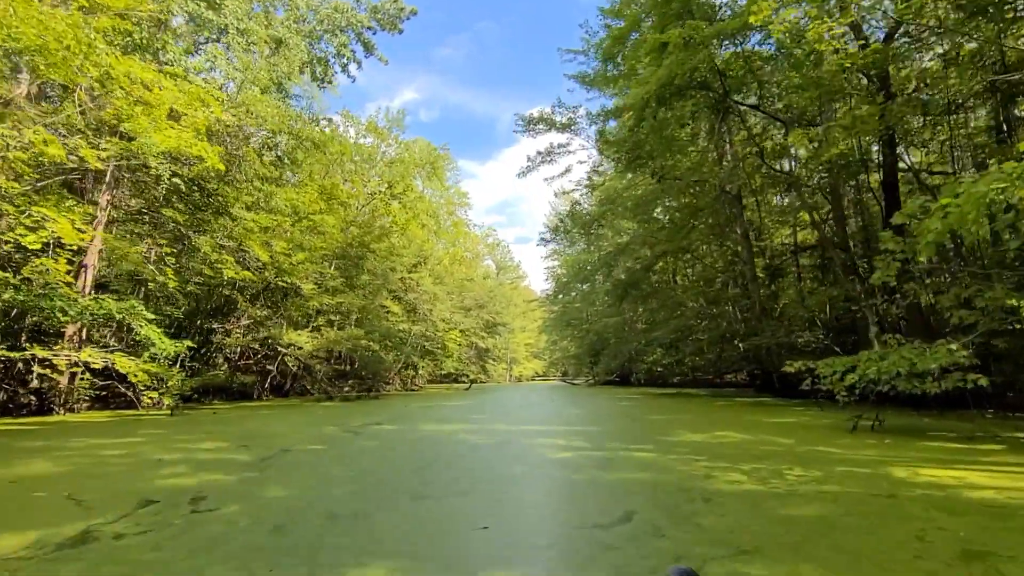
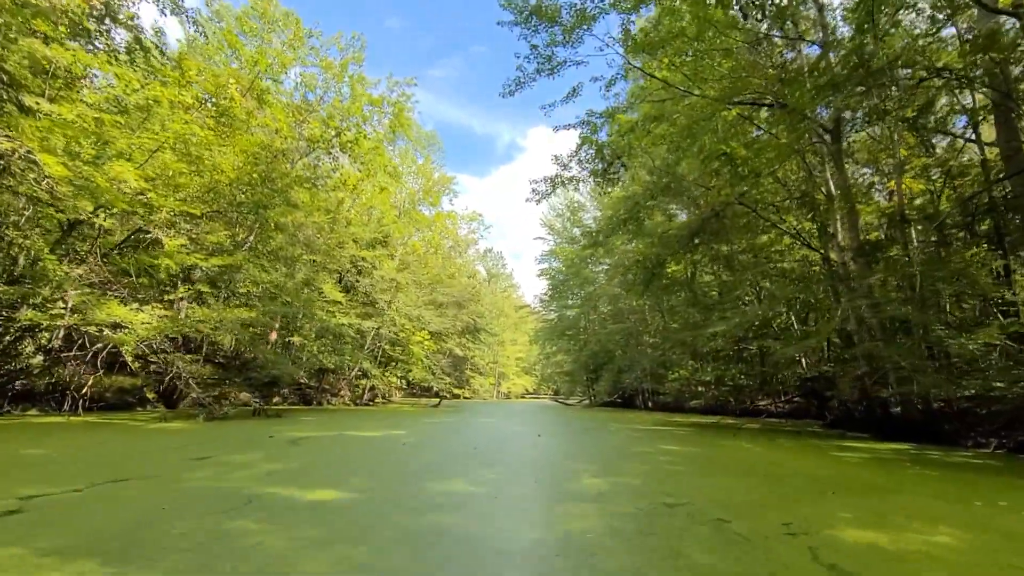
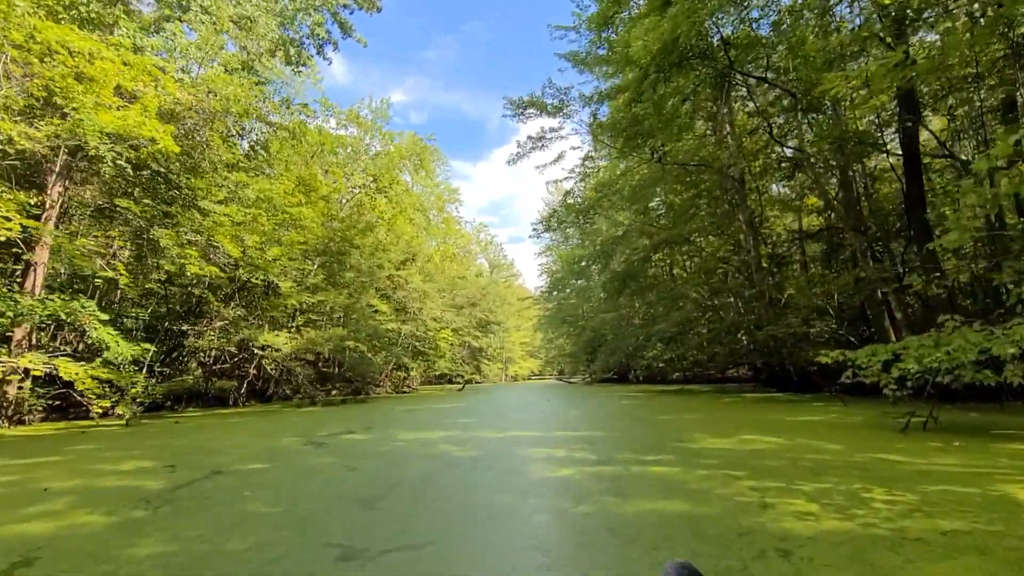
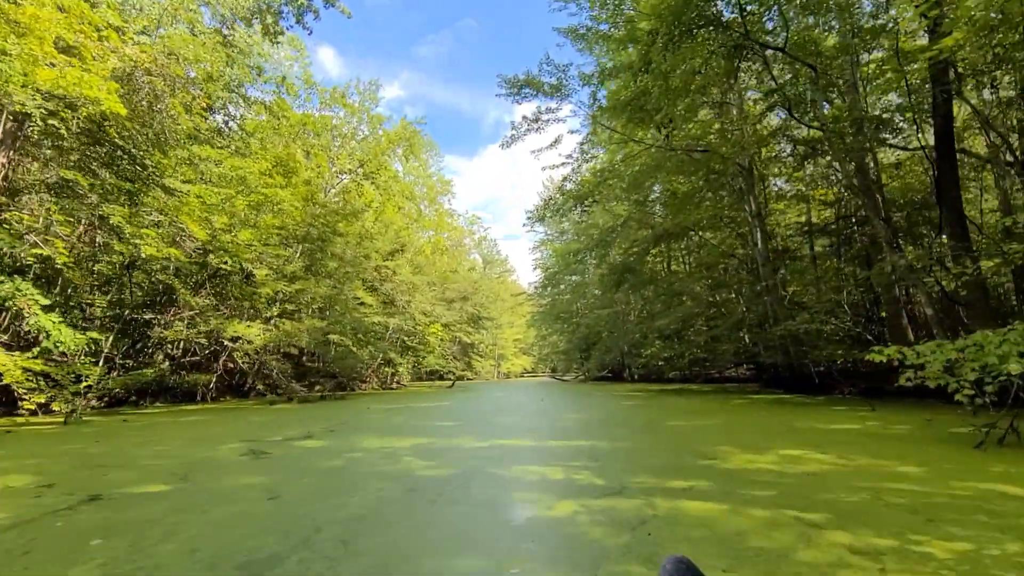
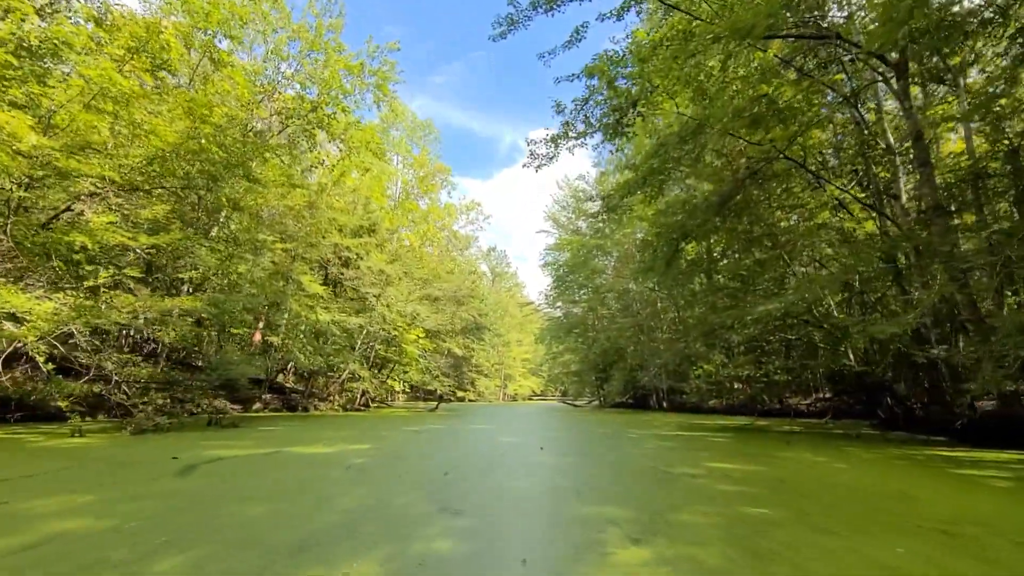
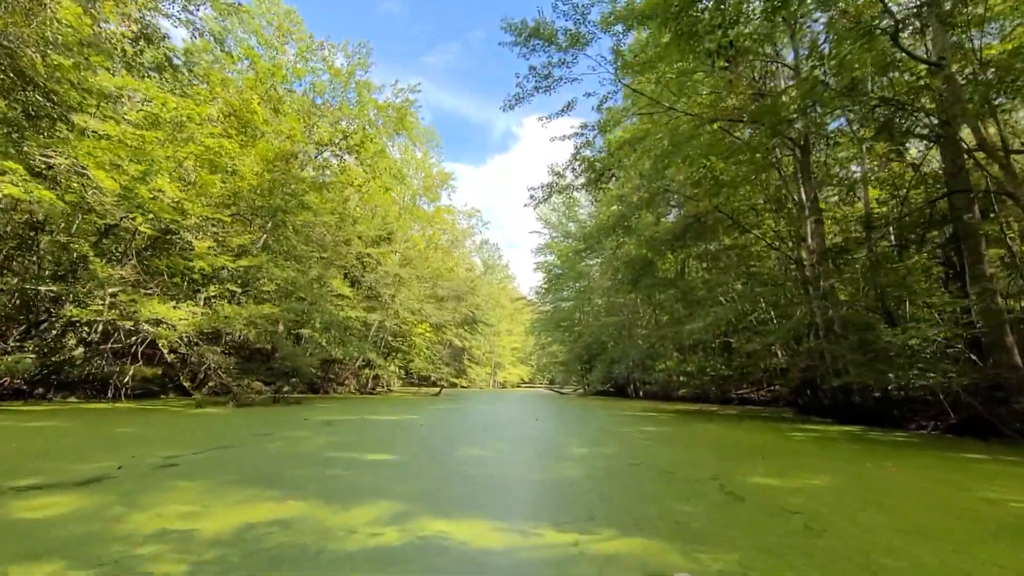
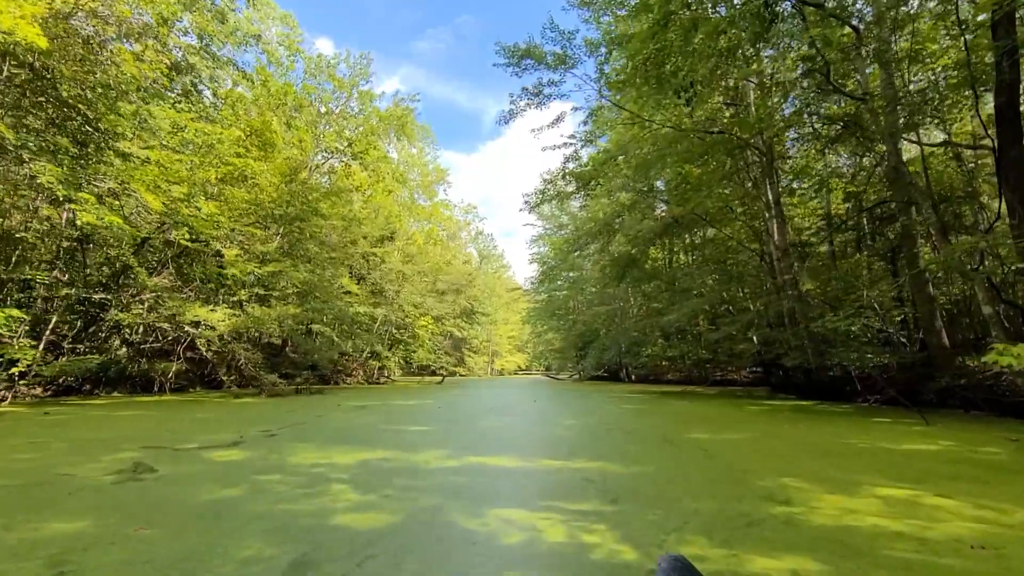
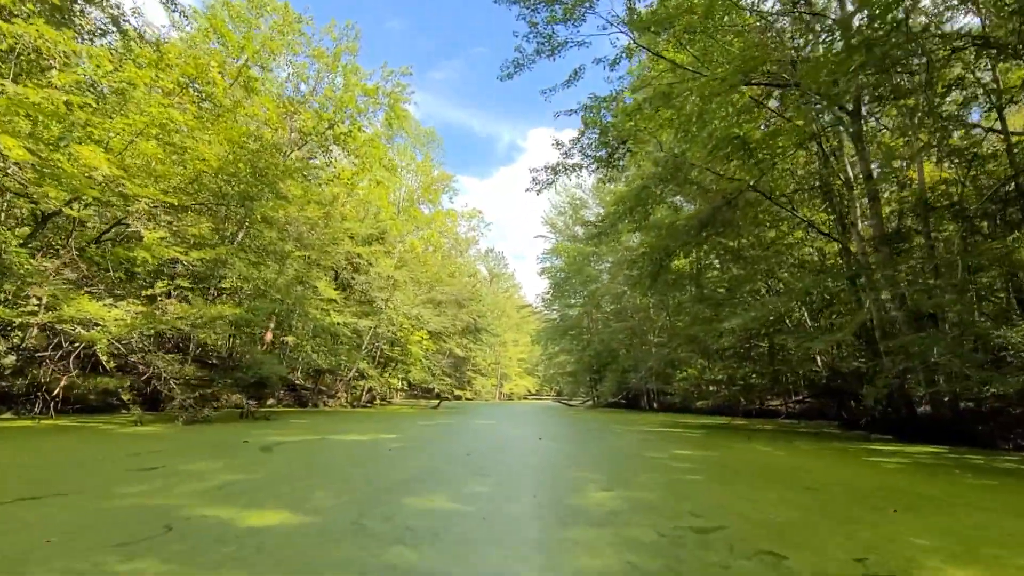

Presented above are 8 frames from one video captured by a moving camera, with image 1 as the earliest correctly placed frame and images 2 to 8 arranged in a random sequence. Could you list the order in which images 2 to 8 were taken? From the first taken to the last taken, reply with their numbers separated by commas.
3, 4, 7, 6, 2, 8, 5
